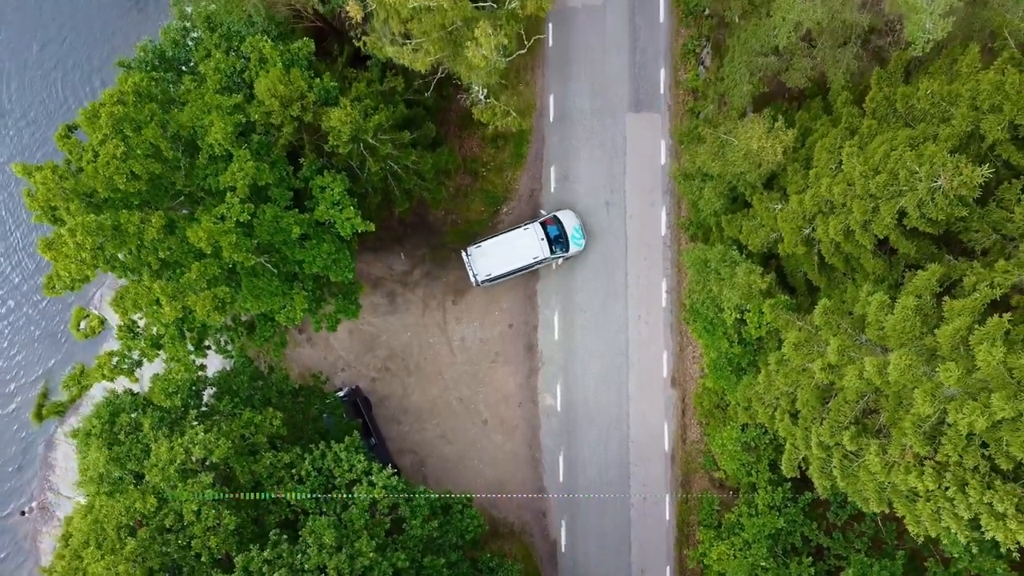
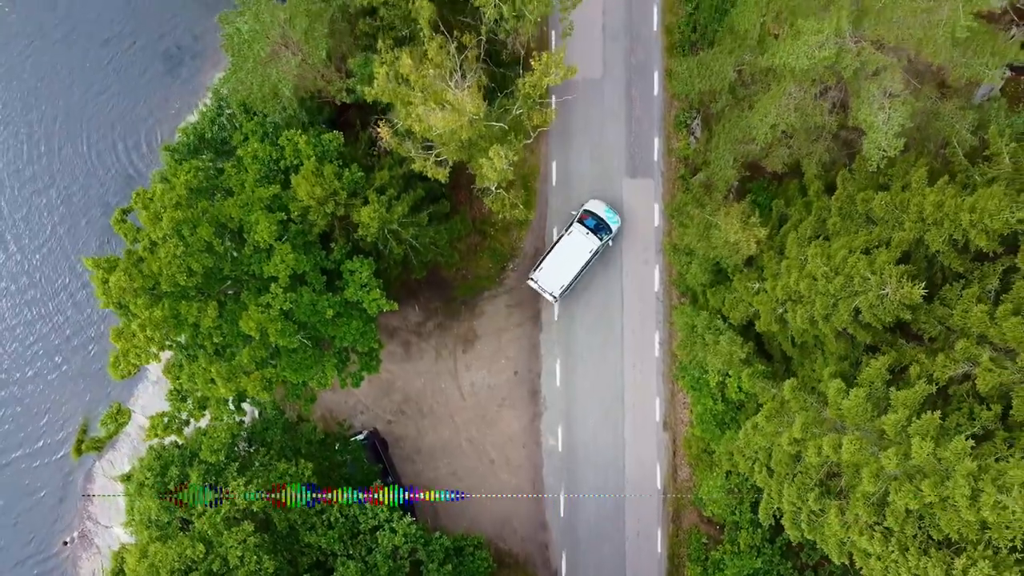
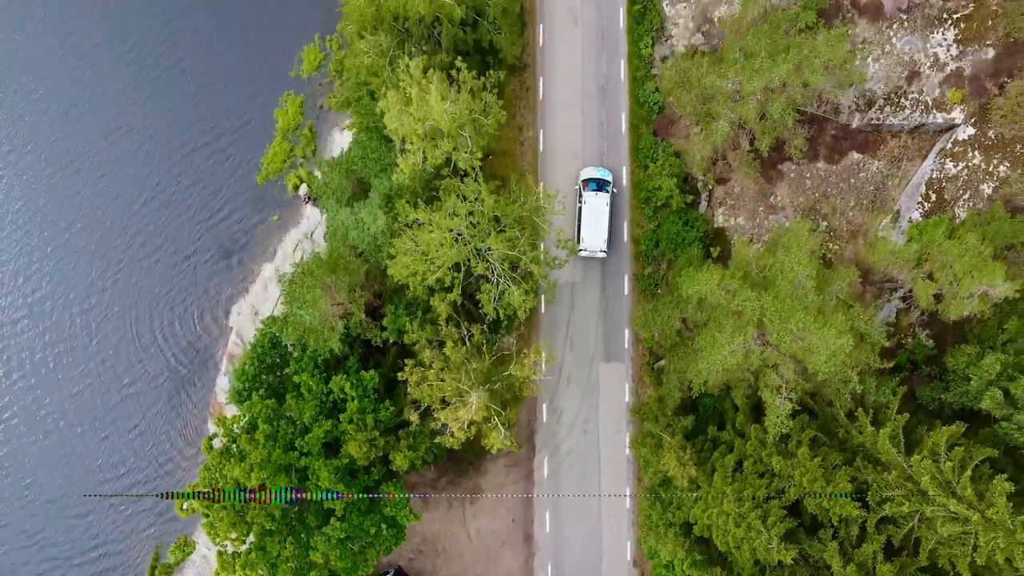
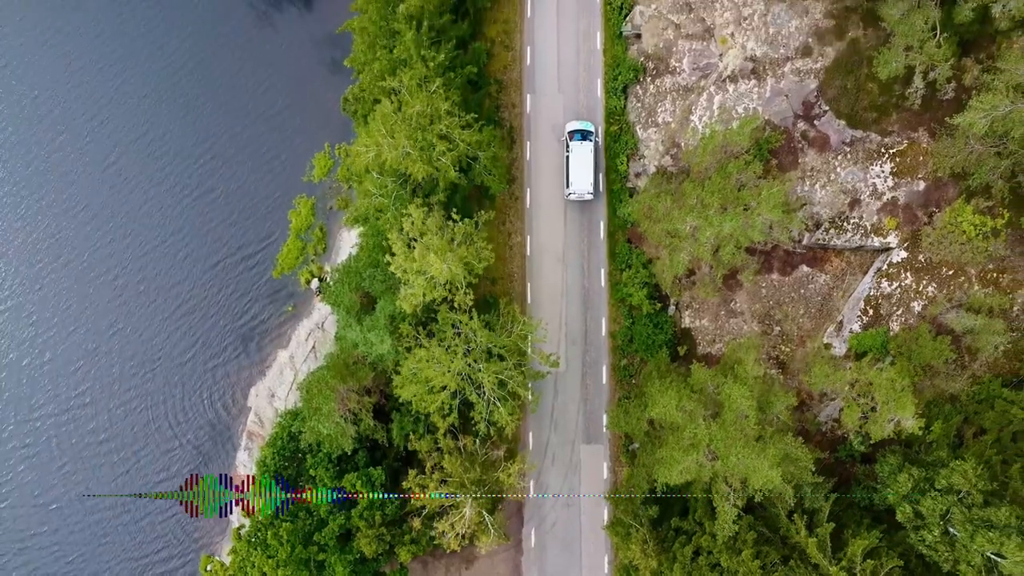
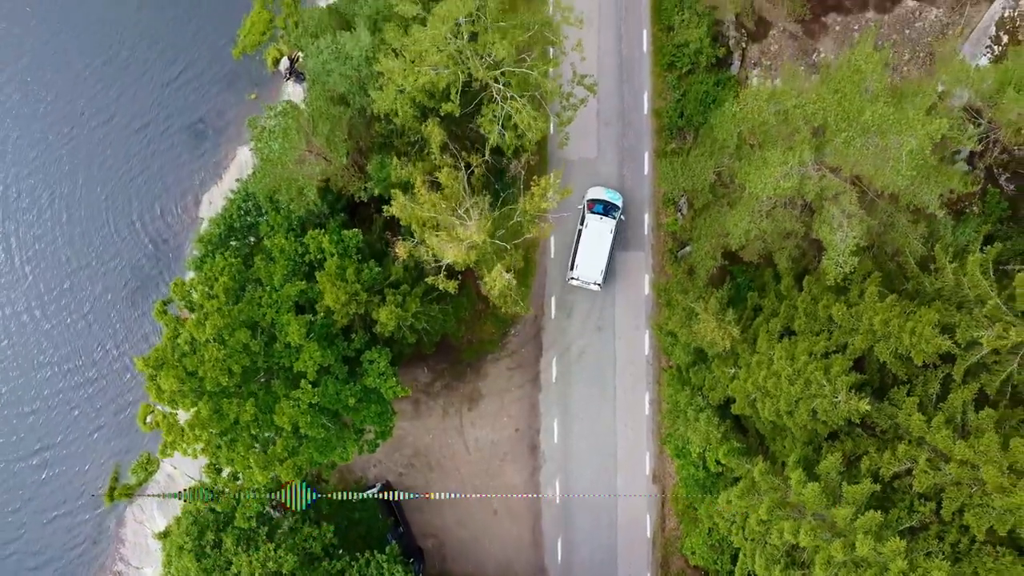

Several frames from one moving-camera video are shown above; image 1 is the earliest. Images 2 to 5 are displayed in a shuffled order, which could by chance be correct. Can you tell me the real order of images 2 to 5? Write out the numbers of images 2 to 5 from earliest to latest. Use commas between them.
2, 5, 3, 4
